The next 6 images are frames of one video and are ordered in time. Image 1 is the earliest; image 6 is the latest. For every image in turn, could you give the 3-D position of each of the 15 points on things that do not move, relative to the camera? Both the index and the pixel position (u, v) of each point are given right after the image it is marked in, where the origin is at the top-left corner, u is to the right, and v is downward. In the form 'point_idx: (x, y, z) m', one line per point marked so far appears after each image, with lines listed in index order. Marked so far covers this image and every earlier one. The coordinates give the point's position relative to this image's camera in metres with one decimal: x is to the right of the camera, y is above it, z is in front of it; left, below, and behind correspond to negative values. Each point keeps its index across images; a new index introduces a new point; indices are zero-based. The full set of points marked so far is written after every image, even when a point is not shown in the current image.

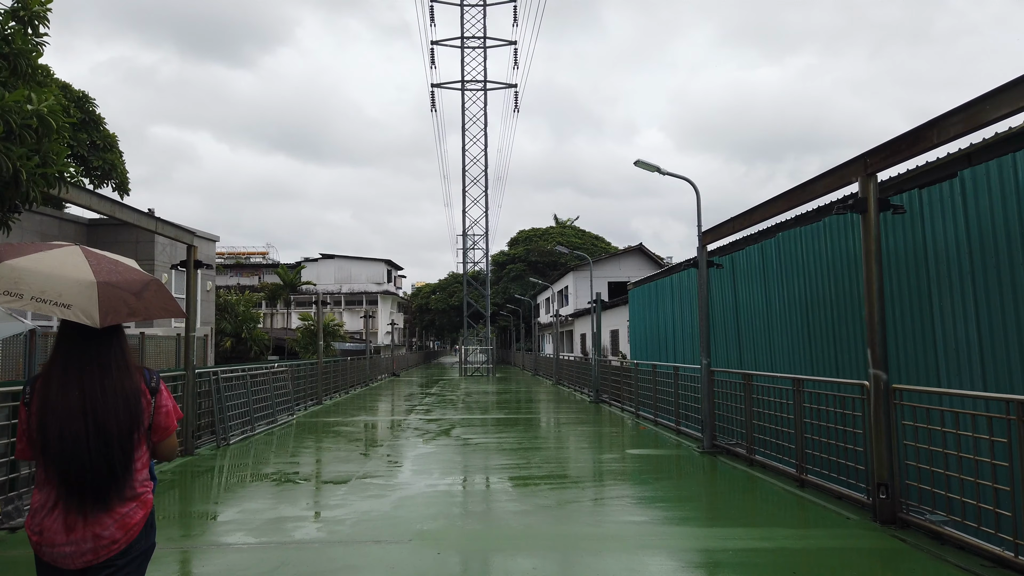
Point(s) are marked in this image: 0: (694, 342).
0: (+3.3, -1.1, +12.7) m
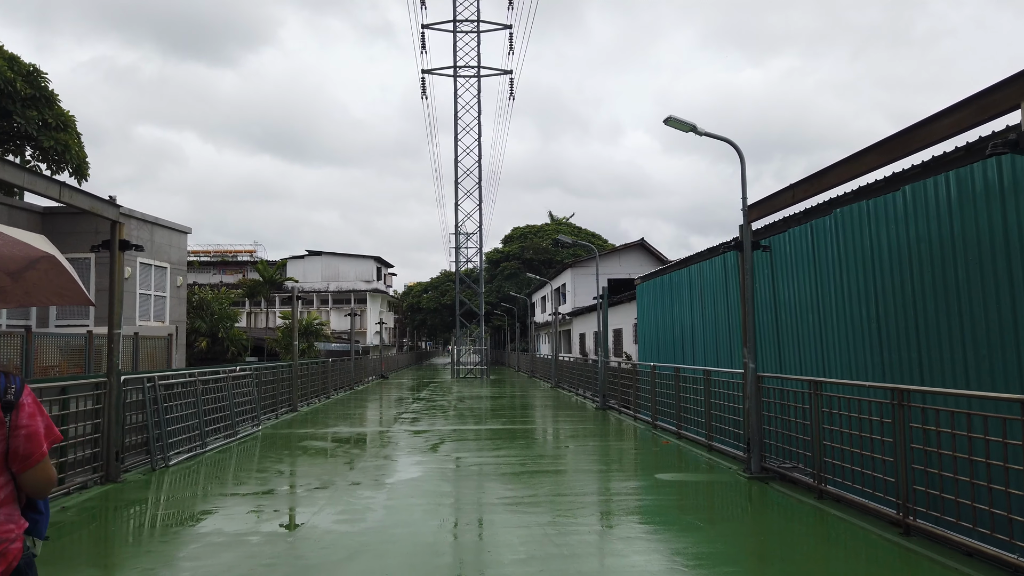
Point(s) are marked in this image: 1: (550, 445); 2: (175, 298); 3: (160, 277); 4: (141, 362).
0: (+3.2, -0.9, +11.2) m
1: (+0.5, -2.1, +9.2) m
2: (-9.4, -0.3, +19.2) m
3: (-9.5, +0.3, +18.6) m
4: (-7.6, -1.5, +14.1) m
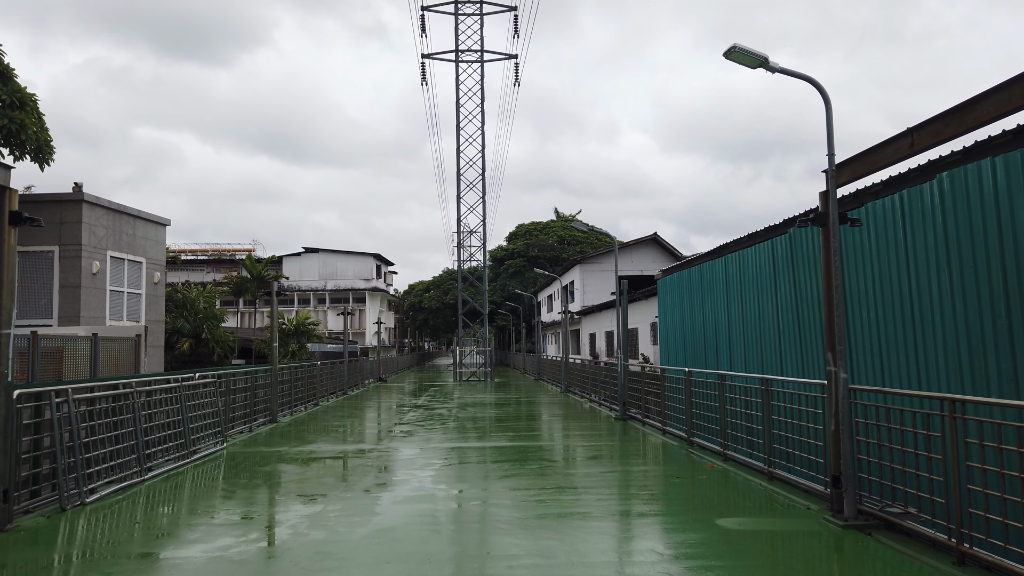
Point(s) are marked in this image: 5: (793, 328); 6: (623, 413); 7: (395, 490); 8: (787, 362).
0: (+3.4, -0.8, +9.6) m
1: (+0.6, -2.0, +7.6) m
2: (-9.2, -0.2, +17.6) m
3: (-9.3, +0.4, +17.0) m
4: (-7.5, -1.4, +12.6) m
5: (+3.4, -0.5, +8.3) m
6: (+2.0, -2.3, +12.9) m
7: (-1.1, -1.9, +6.7) m
8: (+3.4, -0.9, +8.5) m
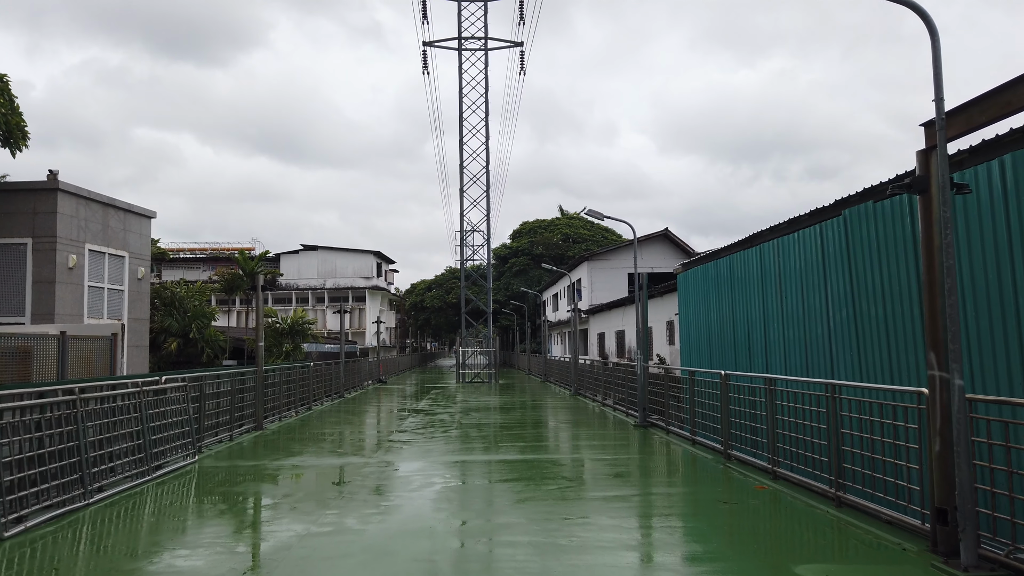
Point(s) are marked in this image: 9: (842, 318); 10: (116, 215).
0: (+3.5, -0.7, +8.5) m
1: (+0.7, -1.9, +6.5) m
2: (-9.0, -0.1, +16.6) m
3: (-9.1, +0.5, +16.0) m
4: (-7.3, -1.3, +11.5) m
5: (+3.5, -0.4, +7.2) m
6: (+2.2, -2.2, +11.8) m
7: (-1.0, -1.8, +5.6) m
8: (+3.5, -0.8, +7.4) m
9: (+3.5, -0.3, +7.4) m
10: (-9.2, +1.7, +16.0) m
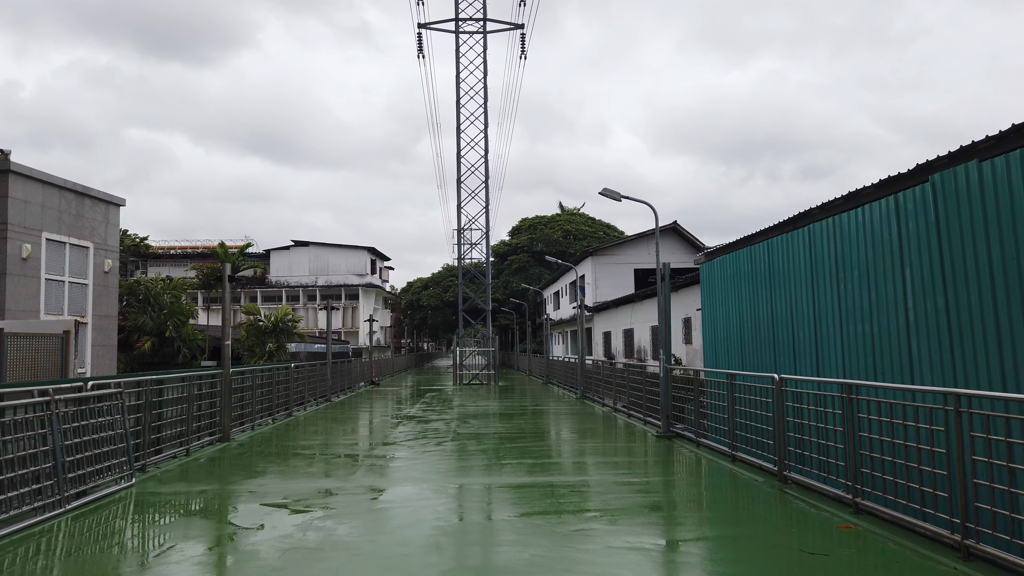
0: (+3.6, -0.6, +7.1) m
1: (+0.8, -1.7, +5.1) m
2: (-9.0, 0.0, +15.1) m
3: (-9.1, +0.6, +14.6) m
4: (-7.3, -1.2, +10.1) m
5: (+3.6, -0.3, +5.8) m
6: (+2.3, -2.1, +10.4) m
7: (-0.9, -1.7, +4.2) m
8: (+3.6, -0.7, +6.0) m
9: (+3.6, -0.2, +6.0) m
10: (-9.1, +1.8, +14.6) m
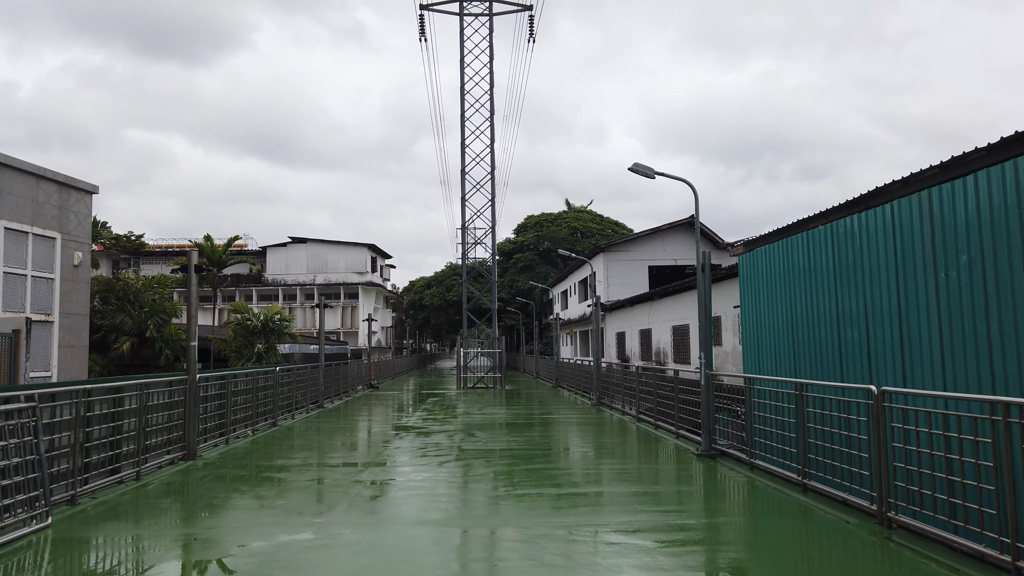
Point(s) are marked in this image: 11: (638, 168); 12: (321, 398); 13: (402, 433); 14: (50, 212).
0: (+3.7, -0.5, +5.7) m
1: (+1.0, -1.6, +3.7) m
2: (-8.8, +0.1, +13.7) m
3: (-8.9, +0.7, +13.2) m
4: (-7.1, -1.1, +8.7) m
5: (+3.7, -0.2, +4.4) m
6: (+2.4, -2.0, +8.9) m
7: (-0.8, -1.6, +2.8) m
8: (+3.7, -0.6, +4.6) m
9: (+3.7, -0.1, +4.5) m
10: (-8.9, +1.9, +13.2) m
11: (+1.6, +1.5, +8.9) m
12: (-4.8, -2.7, +17.4) m
13: (-1.8, -2.4, +11.6) m
14: (-8.9, +1.4, +13.3) m
